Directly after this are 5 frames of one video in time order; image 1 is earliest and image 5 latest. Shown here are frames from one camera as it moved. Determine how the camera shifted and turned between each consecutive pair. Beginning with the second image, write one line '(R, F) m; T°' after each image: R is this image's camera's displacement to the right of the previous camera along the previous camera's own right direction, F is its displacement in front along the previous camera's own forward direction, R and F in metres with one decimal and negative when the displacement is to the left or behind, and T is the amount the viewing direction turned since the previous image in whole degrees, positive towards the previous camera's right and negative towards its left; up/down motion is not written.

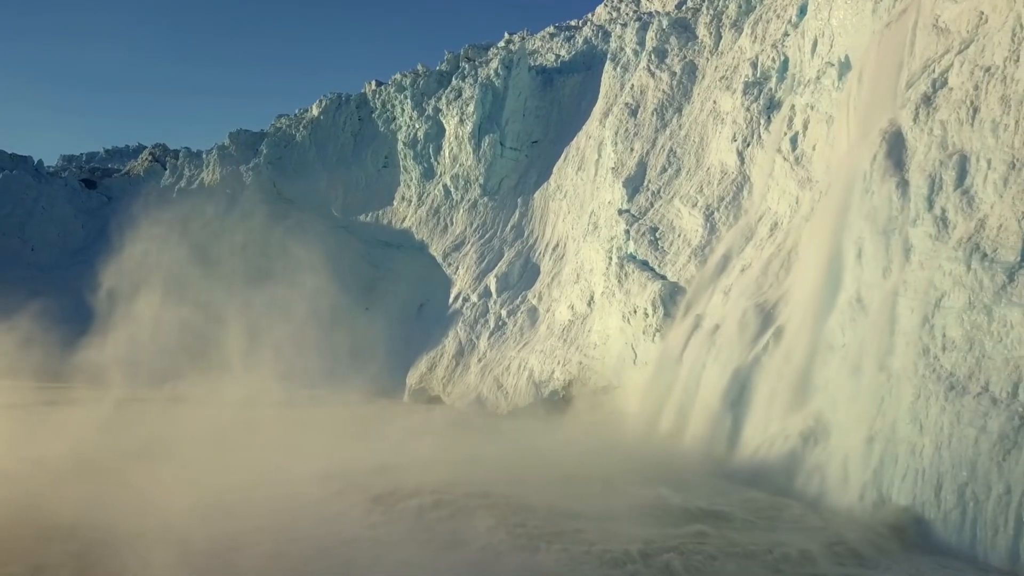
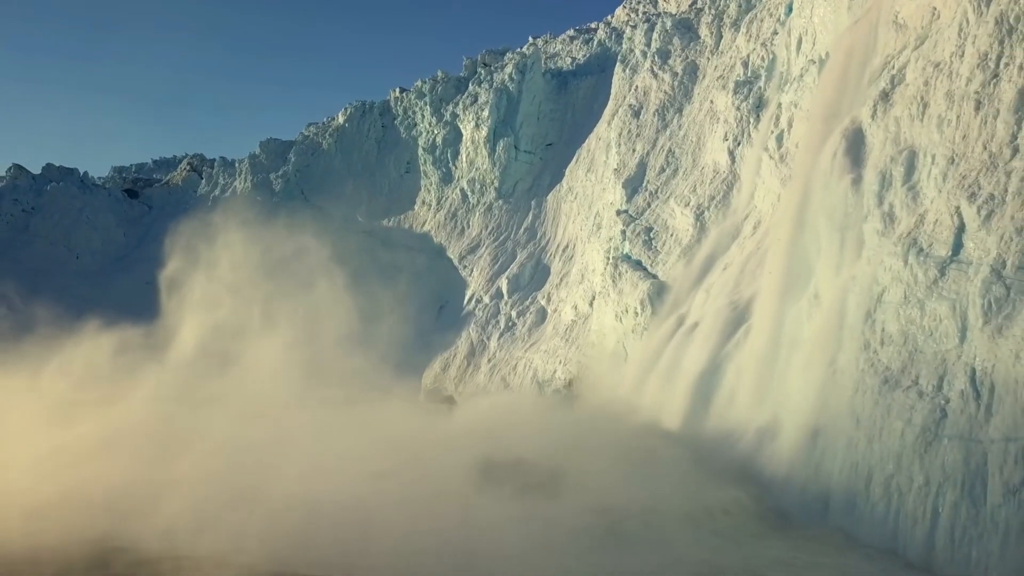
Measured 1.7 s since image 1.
(+2.4, -0.6) m; -4°
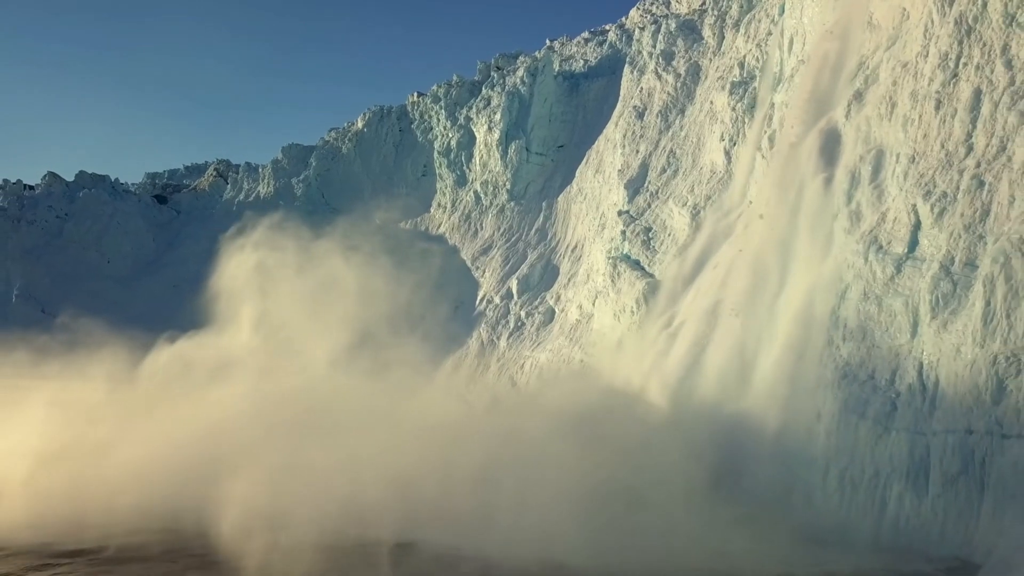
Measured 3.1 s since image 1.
(+1.4, -0.7) m; -2°
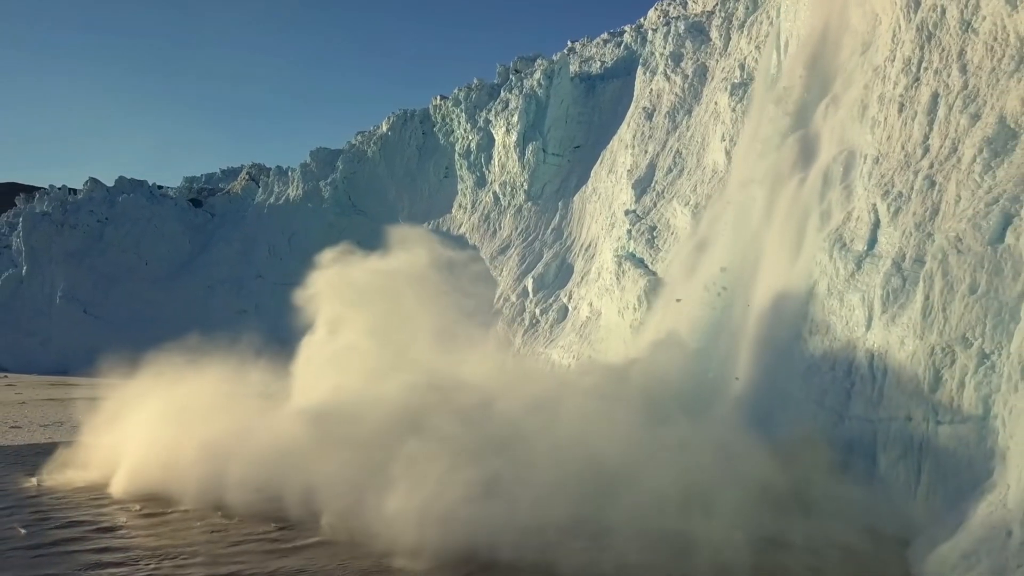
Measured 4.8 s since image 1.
(+1.3, -1.2) m; -3°
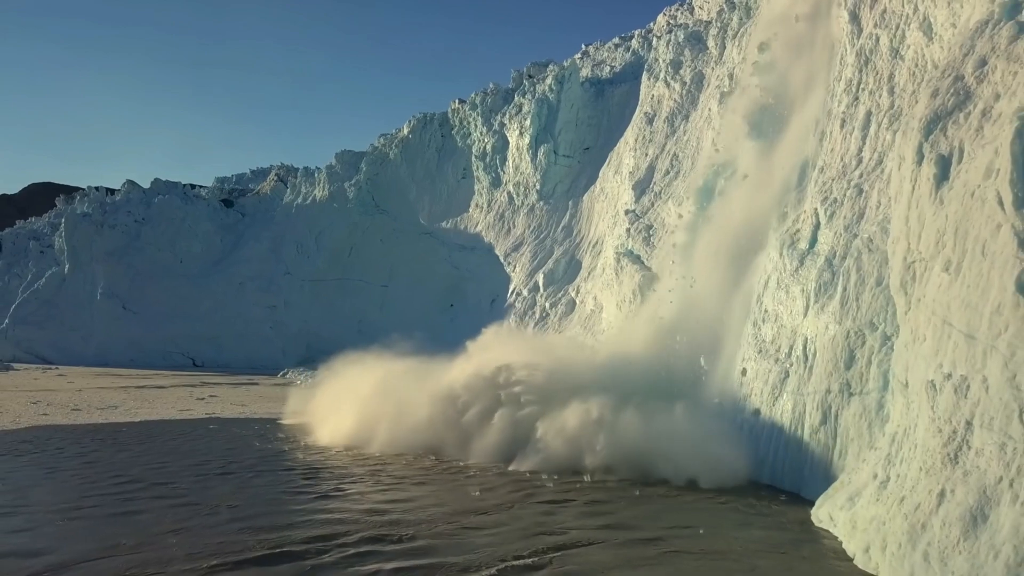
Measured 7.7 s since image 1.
(+0.9, -2.9) m; -2°
